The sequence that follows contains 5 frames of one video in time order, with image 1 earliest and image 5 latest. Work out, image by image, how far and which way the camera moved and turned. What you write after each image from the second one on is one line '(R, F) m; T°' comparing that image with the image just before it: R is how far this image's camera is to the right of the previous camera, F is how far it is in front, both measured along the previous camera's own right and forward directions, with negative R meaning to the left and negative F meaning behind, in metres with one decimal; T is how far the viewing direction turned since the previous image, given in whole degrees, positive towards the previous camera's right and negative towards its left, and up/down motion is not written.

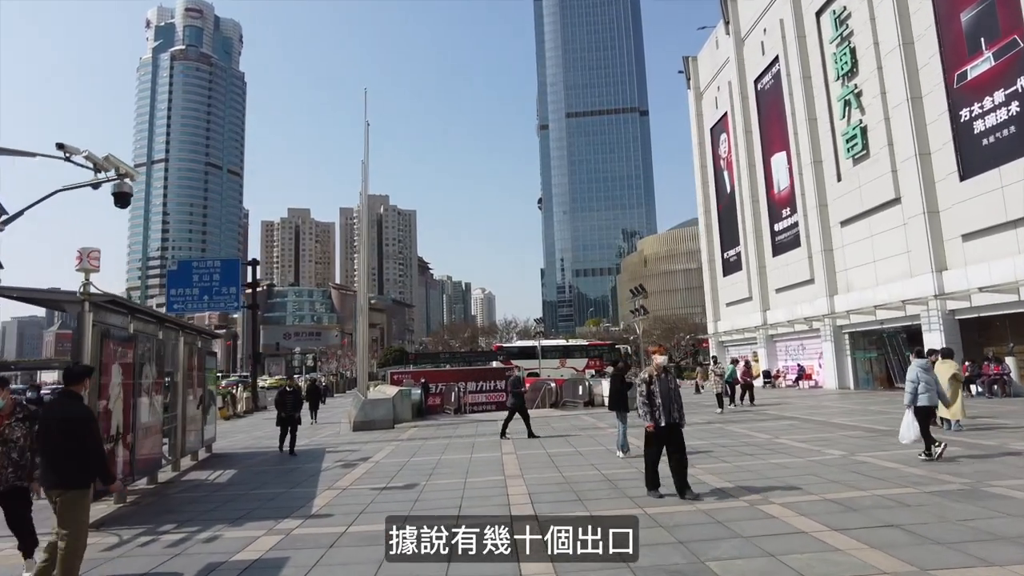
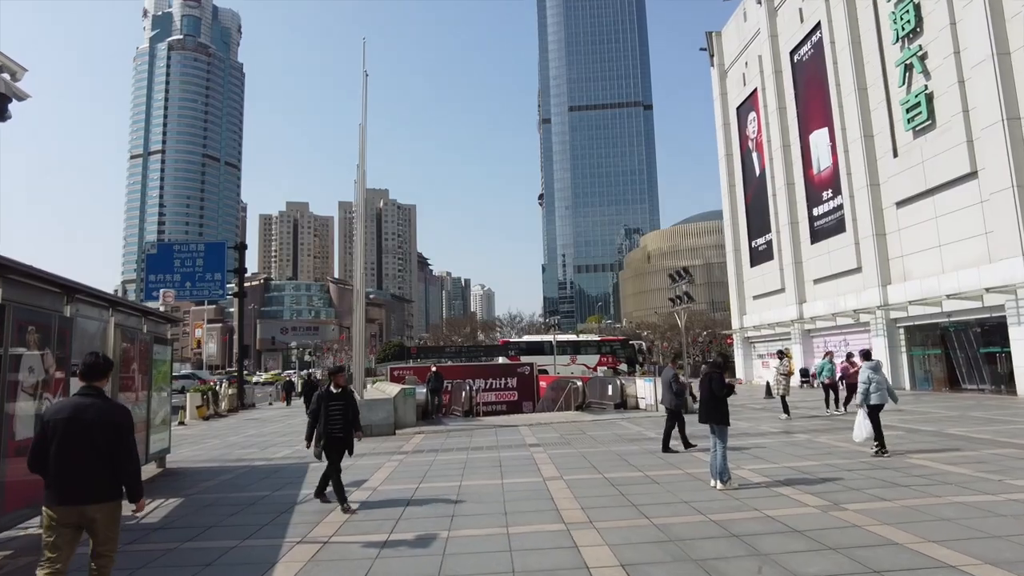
(-0.5, +2.9) m; 0°
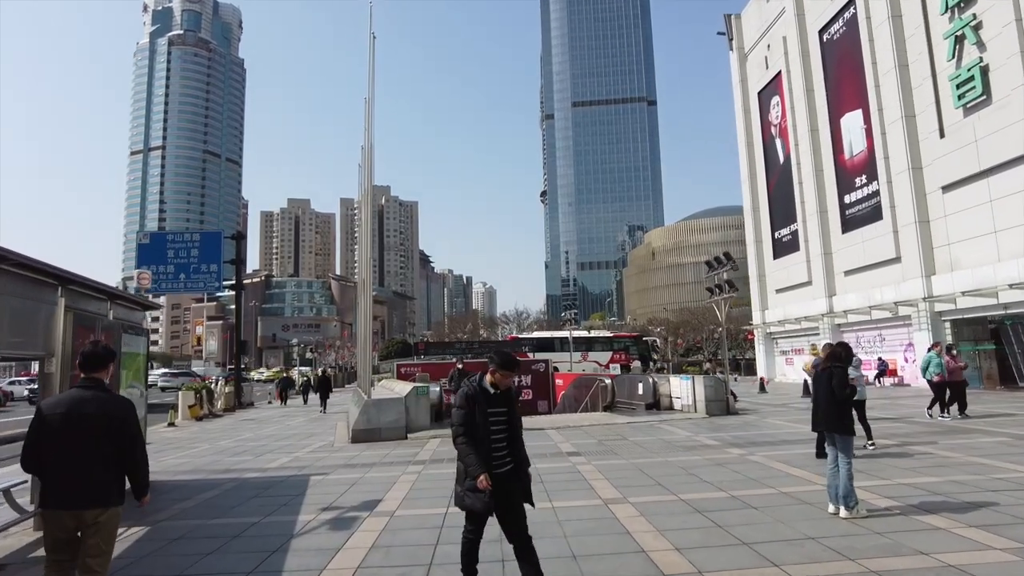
(-0.5, +1.7) m; 0°
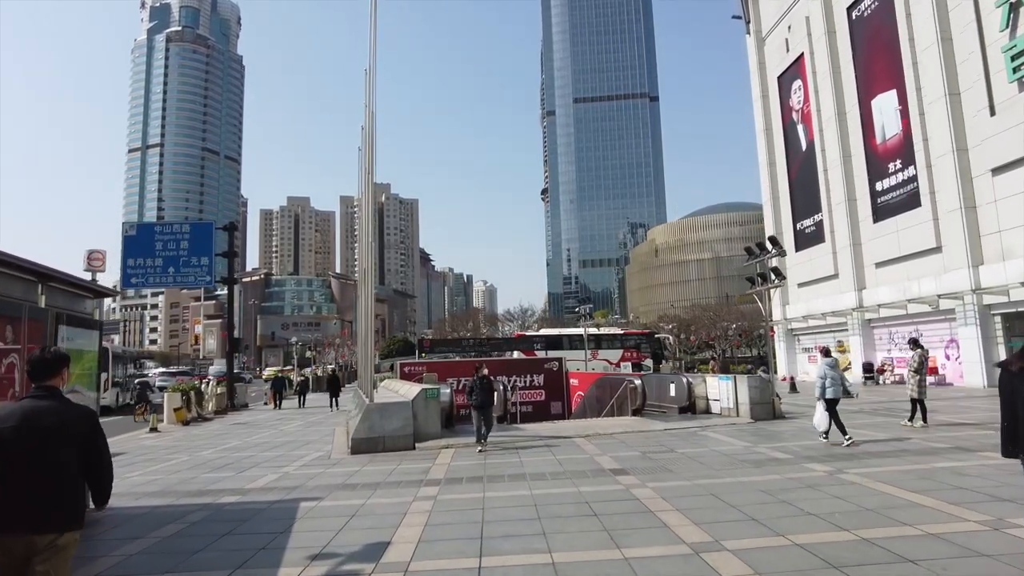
(-0.4, +1.7) m; 0°
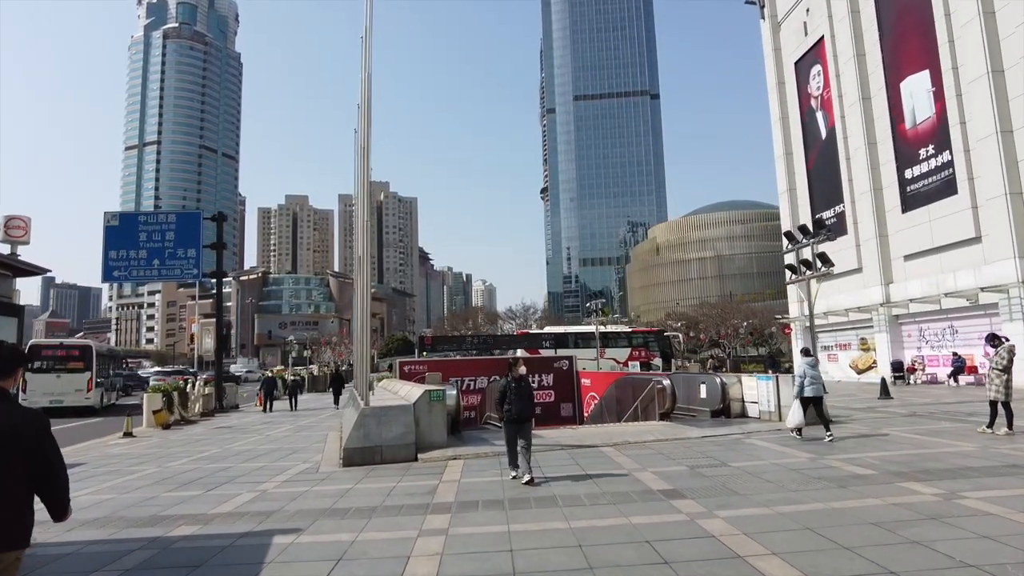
(-0.3, +1.6) m; 0°
